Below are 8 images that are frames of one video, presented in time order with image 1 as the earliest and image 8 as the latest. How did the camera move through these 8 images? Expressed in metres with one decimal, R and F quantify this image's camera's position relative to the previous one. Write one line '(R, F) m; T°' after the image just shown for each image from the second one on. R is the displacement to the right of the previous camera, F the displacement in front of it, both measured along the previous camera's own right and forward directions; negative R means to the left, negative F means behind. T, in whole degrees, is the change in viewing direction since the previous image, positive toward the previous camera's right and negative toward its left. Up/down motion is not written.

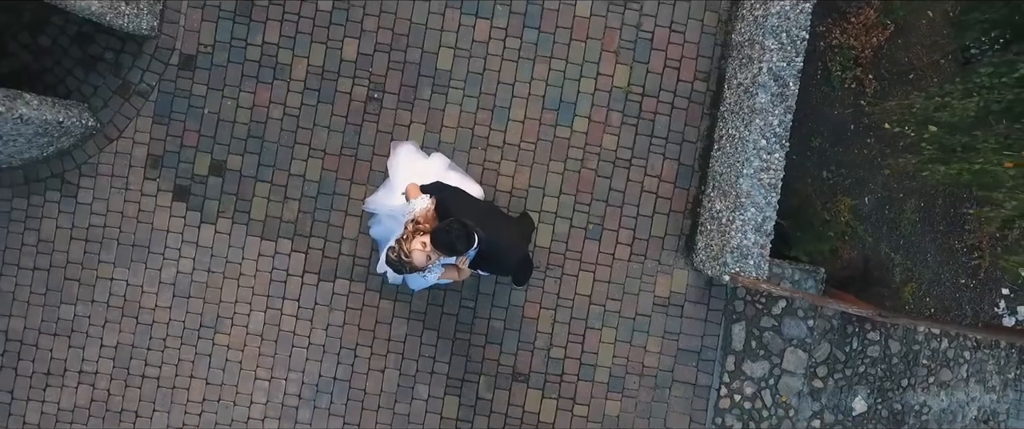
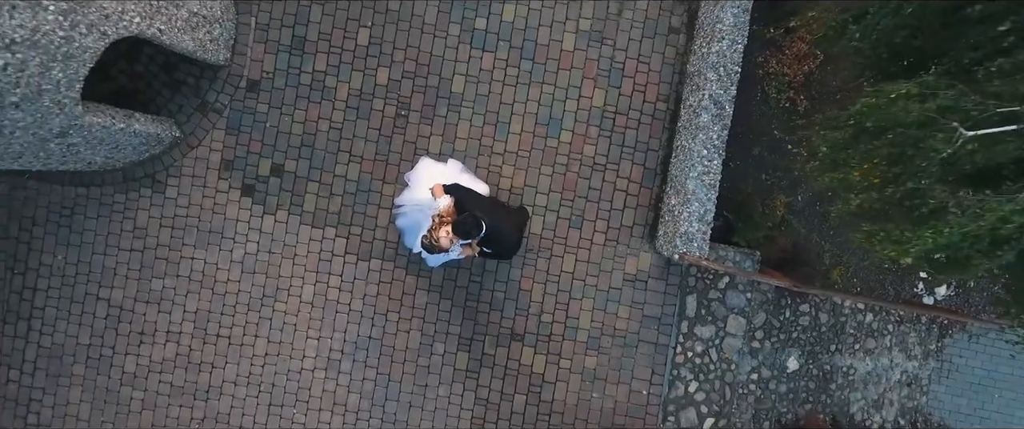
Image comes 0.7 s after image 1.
(0.0, -1.1) m; 0°
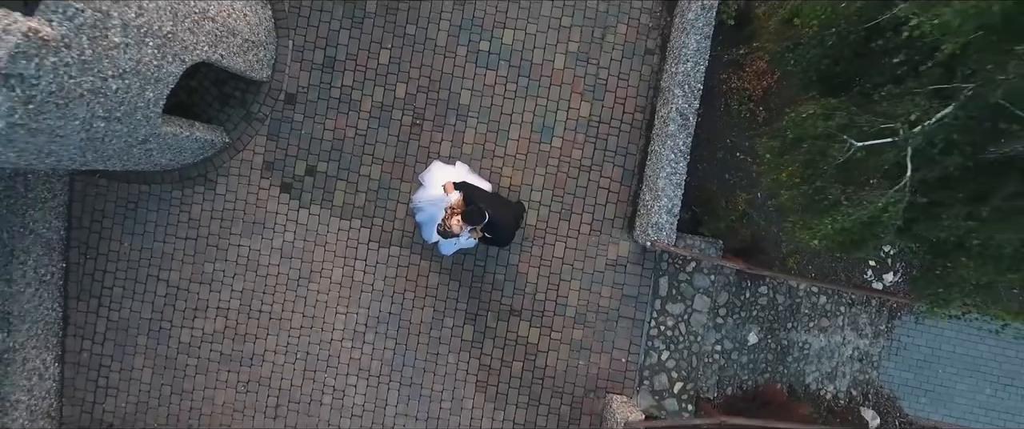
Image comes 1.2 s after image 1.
(0.0, -0.9) m; 0°
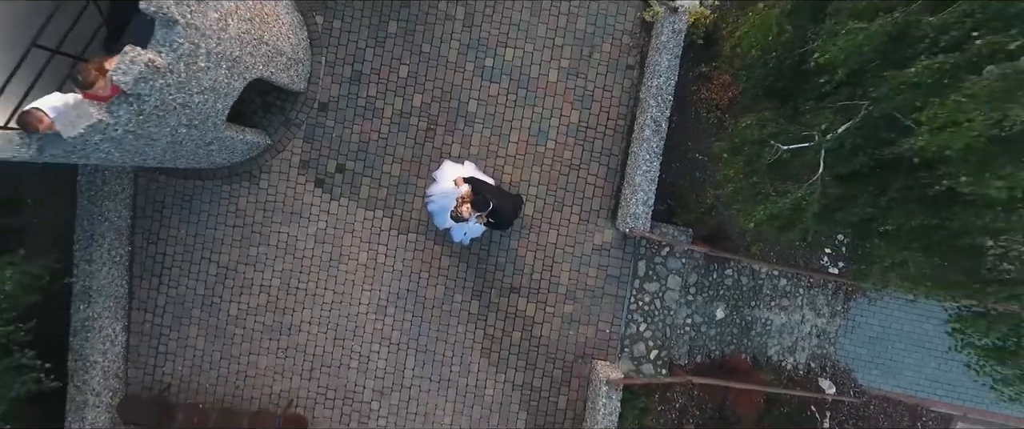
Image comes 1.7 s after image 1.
(0.0, -1.1) m; 0°
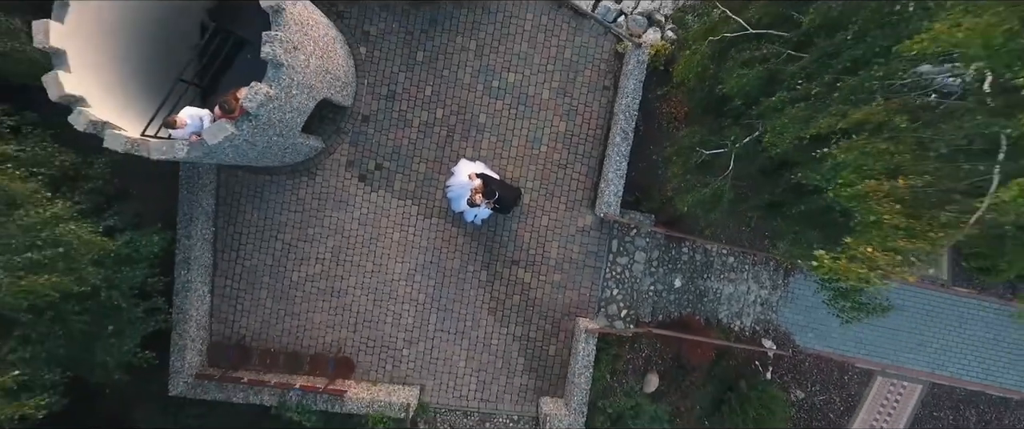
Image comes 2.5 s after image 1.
(0.0, -2.0) m; 0°
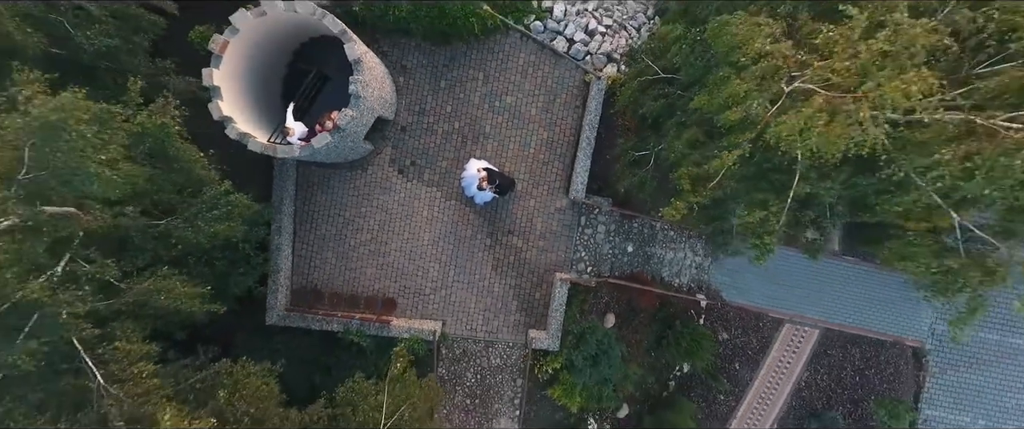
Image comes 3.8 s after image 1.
(+0.1, -3.6) m; 0°
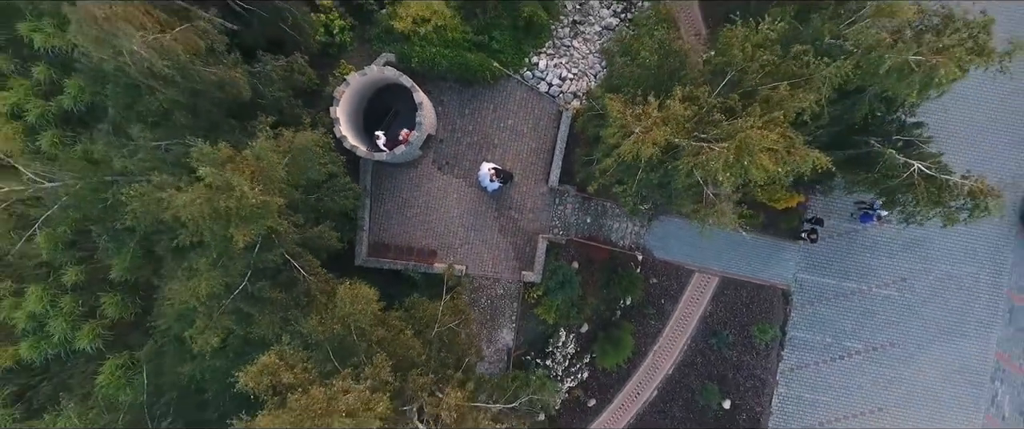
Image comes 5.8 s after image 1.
(0.0, -7.1) m; 0°
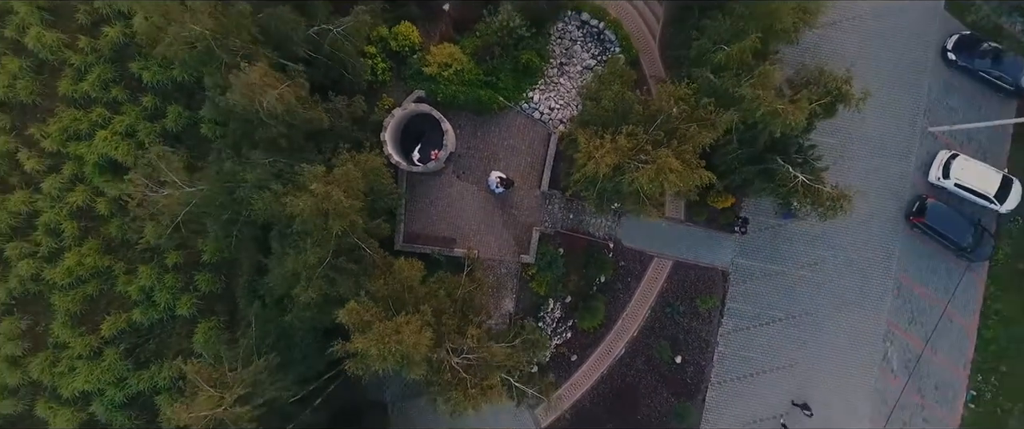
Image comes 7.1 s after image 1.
(-0.1, -6.4) m; 0°
